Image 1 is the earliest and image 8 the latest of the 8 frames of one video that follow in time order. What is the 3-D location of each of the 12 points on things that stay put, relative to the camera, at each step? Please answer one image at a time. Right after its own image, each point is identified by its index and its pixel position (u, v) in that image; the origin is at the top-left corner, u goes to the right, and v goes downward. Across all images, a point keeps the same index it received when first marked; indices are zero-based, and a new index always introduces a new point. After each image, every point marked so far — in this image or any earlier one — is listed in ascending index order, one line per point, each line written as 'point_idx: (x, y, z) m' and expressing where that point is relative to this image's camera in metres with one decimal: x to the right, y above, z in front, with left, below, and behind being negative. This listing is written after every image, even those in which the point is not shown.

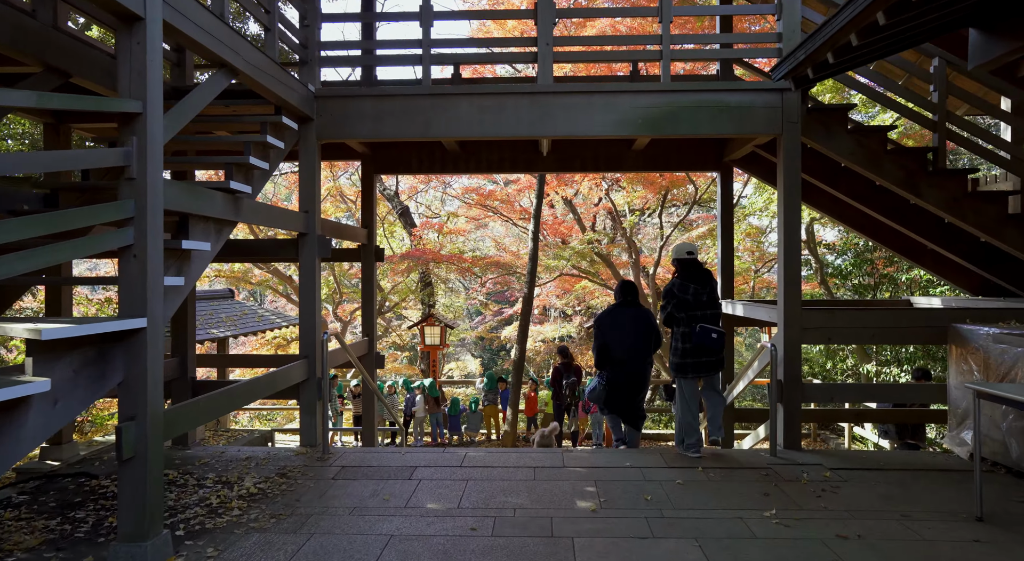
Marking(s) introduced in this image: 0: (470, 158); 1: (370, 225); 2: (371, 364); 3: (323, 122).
0: (-0.4, +1.1, +6.8) m
1: (-1.3, +0.5, +6.9) m
2: (-1.3, -0.9, +6.9) m
3: (-1.3, +1.1, +5.1) m
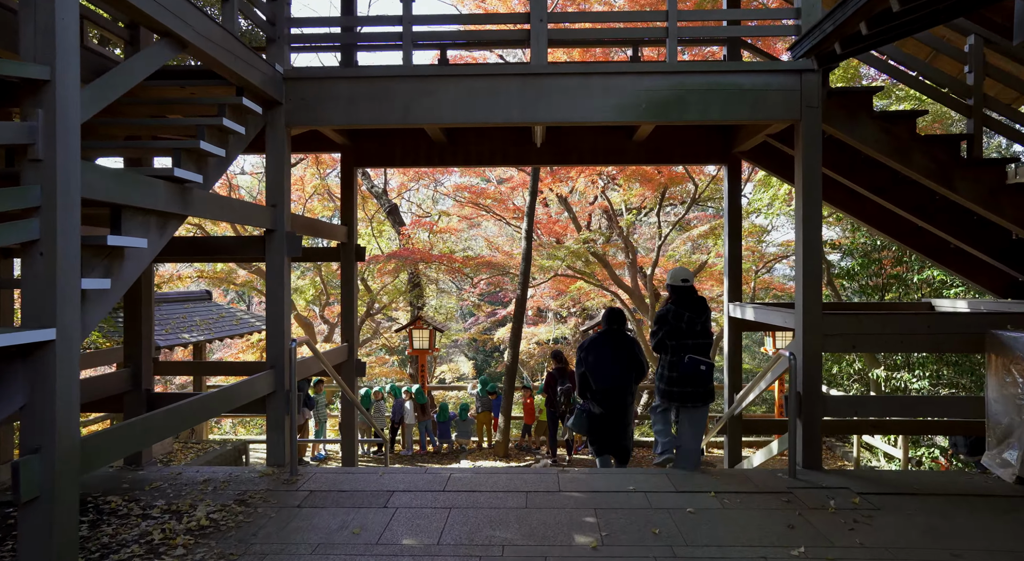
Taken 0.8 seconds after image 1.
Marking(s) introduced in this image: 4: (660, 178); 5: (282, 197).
0: (-0.5, +1.1, +6.3) m
1: (-1.4, +0.5, +6.4) m
2: (-1.4, -0.9, +6.4) m
3: (-1.4, +1.1, +4.6) m
4: (+2.4, +1.7, +12.1) m
5: (-1.4, +0.5, +4.6) m
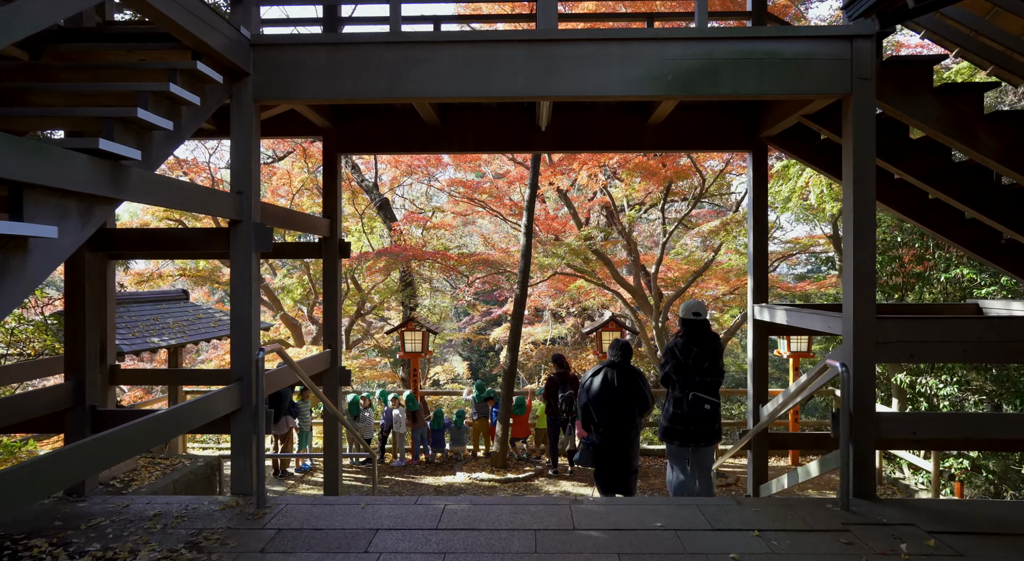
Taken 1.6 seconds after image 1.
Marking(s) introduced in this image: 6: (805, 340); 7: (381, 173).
0: (-0.4, +1.1, +5.7) m
1: (-1.4, +0.5, +5.7) m
2: (-1.4, -0.9, +5.8) m
3: (-1.3, +1.1, +4.0) m
4: (+2.4, +1.7, +11.5) m
5: (-1.4, +0.5, +4.0) m
6: (+3.7, -0.8, +9.5) m
7: (-2.4, +2.0, +13.7) m
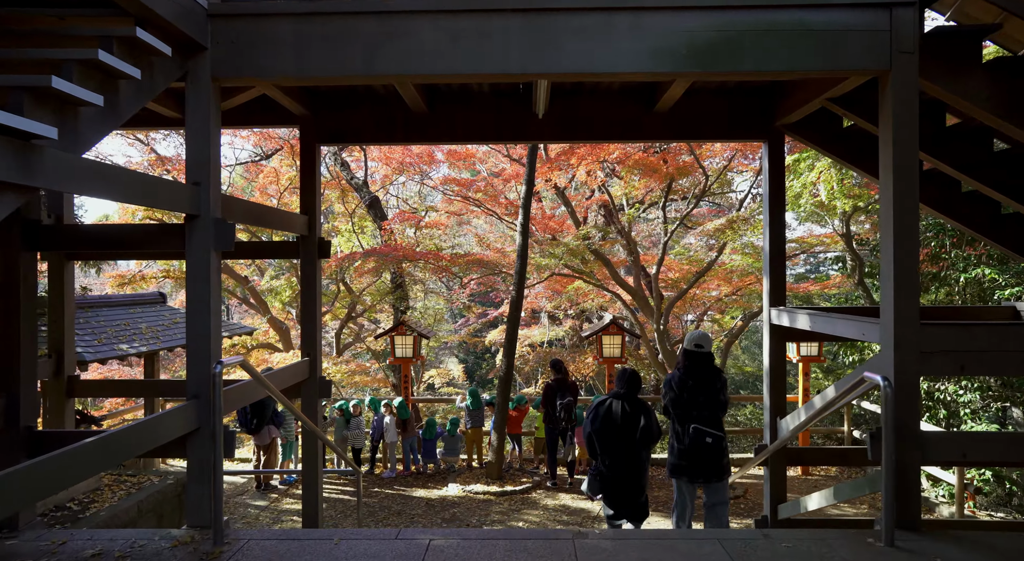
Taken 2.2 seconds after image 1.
0: (-0.5, +1.1, +5.2) m
1: (-1.4, +0.5, +5.3) m
2: (-1.4, -0.9, +5.3) m
3: (-1.4, +1.1, +3.5) m
4: (+2.3, +1.7, +11.1) m
5: (-1.4, +0.5, +3.5) m
6: (+3.7, -0.8, +9.1) m
7: (-2.5, +1.9, +13.2) m
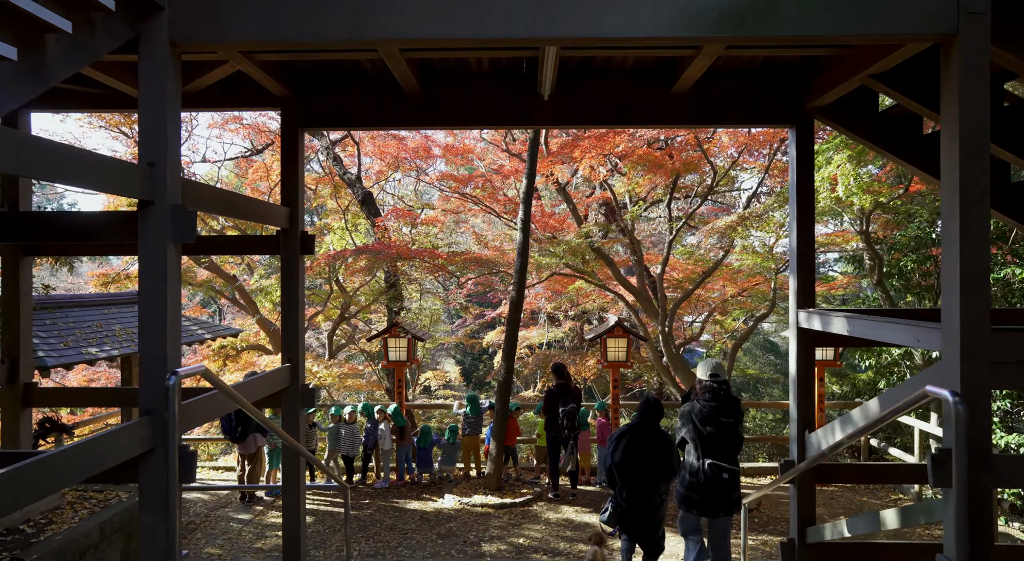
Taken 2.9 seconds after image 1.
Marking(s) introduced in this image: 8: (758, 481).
0: (-0.5, +1.1, +4.7) m
1: (-1.4, +0.5, +4.8) m
2: (-1.4, -0.9, +4.8) m
3: (-1.3, +1.1, +3.1) m
4: (+2.3, +1.7, +10.6) m
5: (-1.4, +0.5, +3.0) m
6: (+3.7, -0.8, +8.6) m
7: (-2.5, +1.9, +12.8) m
8: (+3.0, -2.4, +9.1) m
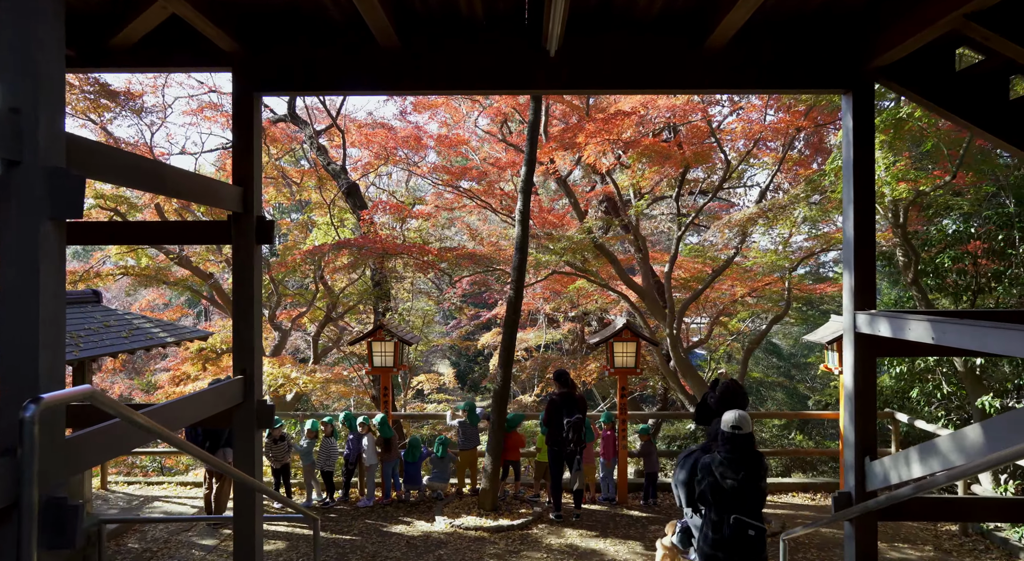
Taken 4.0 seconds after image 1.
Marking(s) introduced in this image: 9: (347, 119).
0: (-0.5, +1.1, +3.9) m
1: (-1.4, +0.5, +4.0) m
2: (-1.4, -0.8, +4.0) m
3: (-1.3, +1.1, +2.3) m
4: (+2.2, +1.7, +9.8) m
5: (-1.4, +0.5, +2.2) m
6: (+3.6, -0.8, +7.9) m
7: (-2.6, +2.0, +12.0) m
8: (+2.9, -2.4, +8.3) m
9: (-2.6, +2.5, +11.8) m
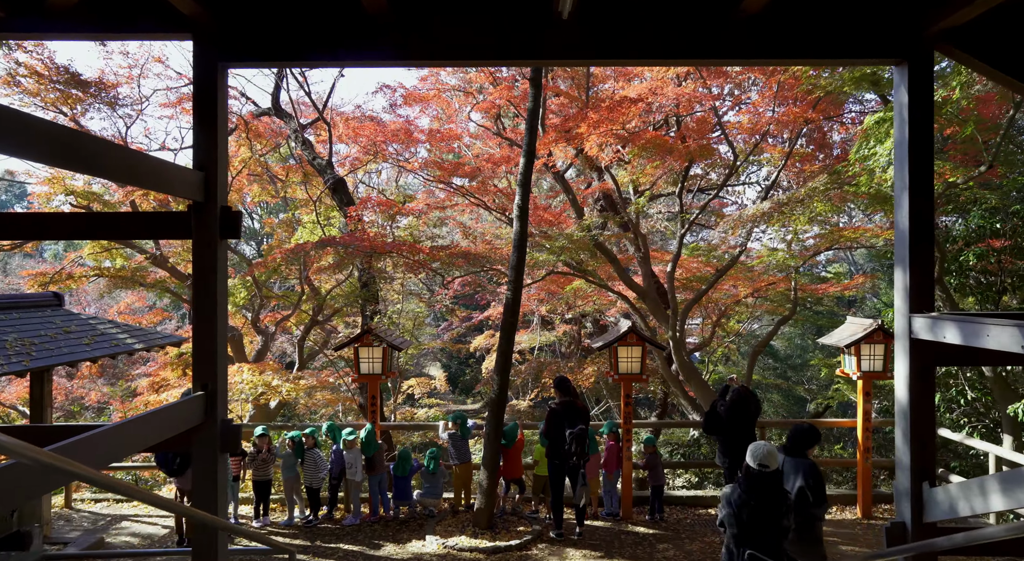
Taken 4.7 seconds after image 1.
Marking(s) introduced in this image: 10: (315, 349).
0: (-0.5, +1.1, +3.4) m
1: (-1.4, +0.5, +3.4) m
2: (-1.4, -0.8, +3.5) m
3: (-1.3, +1.1, +1.7) m
4: (+2.2, +1.7, +9.3) m
5: (-1.4, +0.6, +1.7) m
6: (+3.6, -0.8, +7.4) m
7: (-2.6, +2.0, +11.4) m
8: (+2.9, -2.4, +7.8) m
9: (-2.7, +2.5, +11.2) m
10: (-3.0, -1.1, +11.4) m
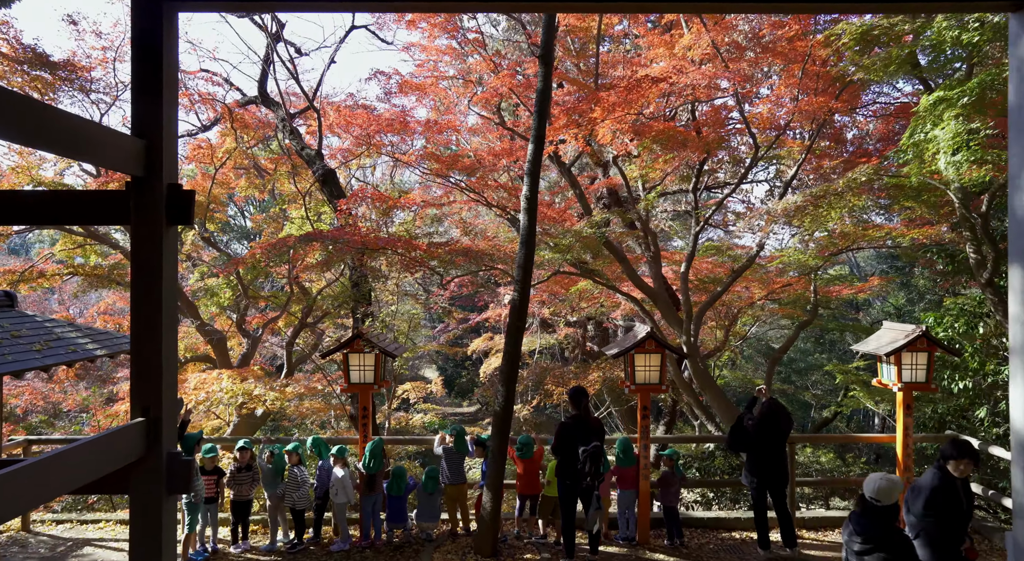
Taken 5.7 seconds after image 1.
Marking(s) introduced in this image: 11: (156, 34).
0: (-0.4, +1.1, +2.7) m
1: (-1.3, +0.5, +2.7) m
2: (-1.3, -0.8, +2.8) m
3: (-1.2, +1.1, +1.0) m
4: (+2.2, +1.7, +8.6) m
5: (-1.3, +0.6, +1.0) m
6: (+3.7, -0.8, +6.7) m
7: (-2.6, +2.0, +10.7) m
8: (+3.0, -2.4, +7.1) m
9: (-2.6, +2.5, +10.5) m
10: (-3.0, -1.1, +10.7) m
11: (-1.3, +0.9, +2.7) m
